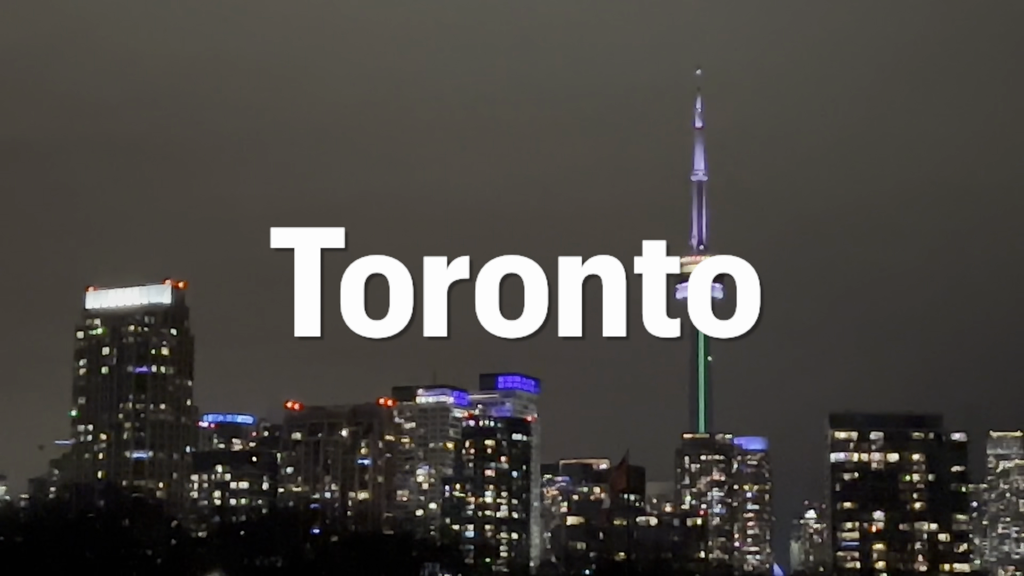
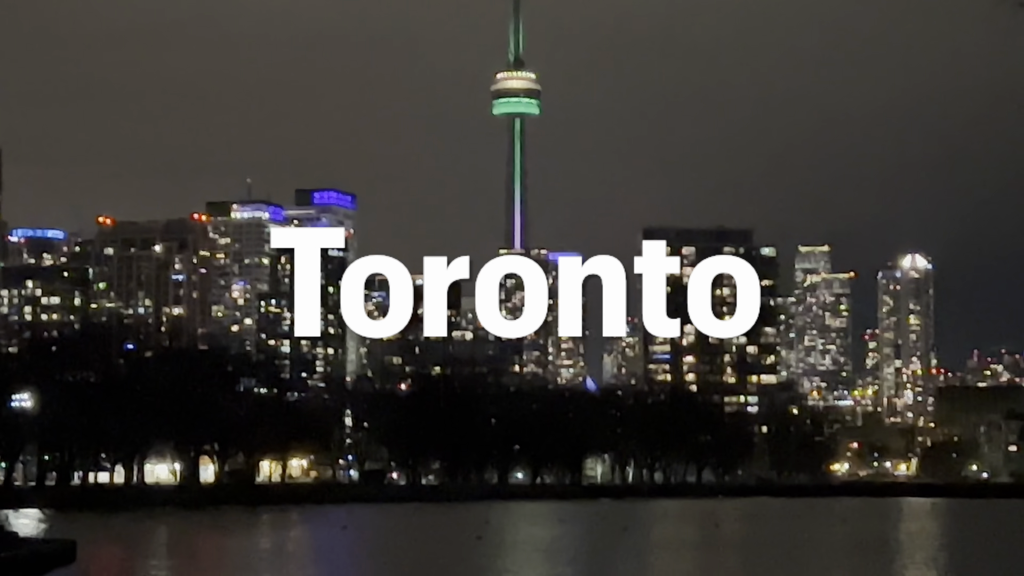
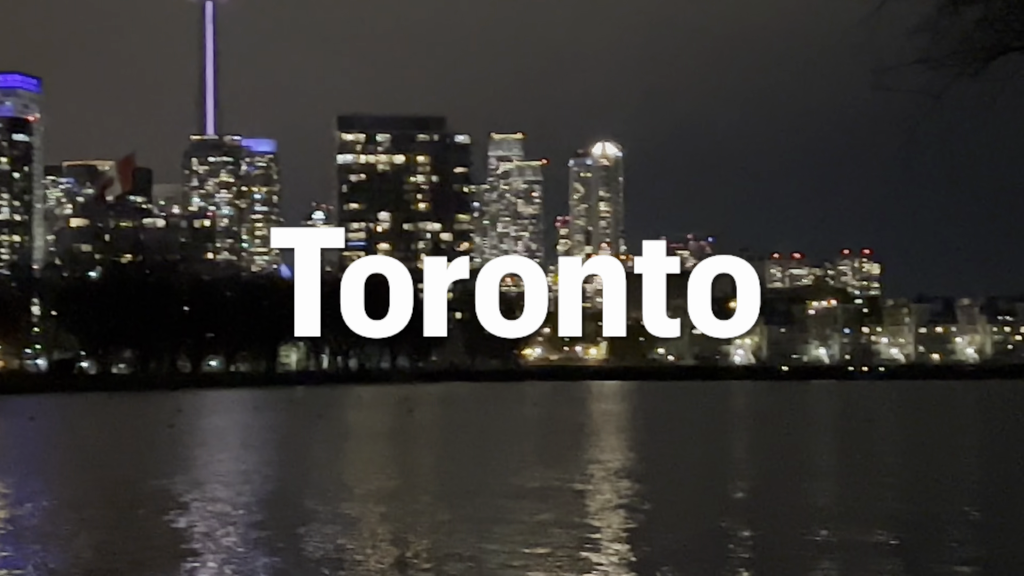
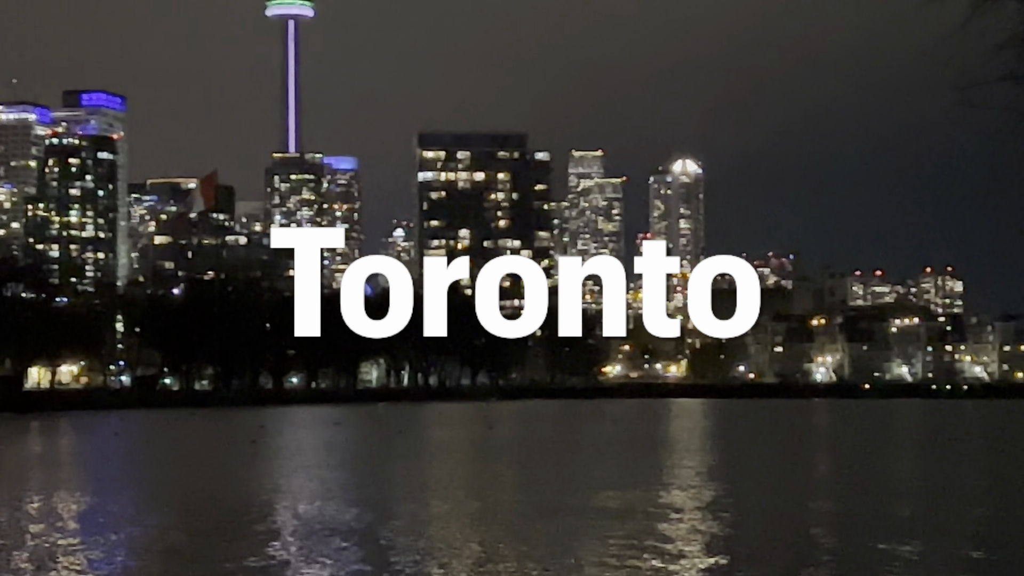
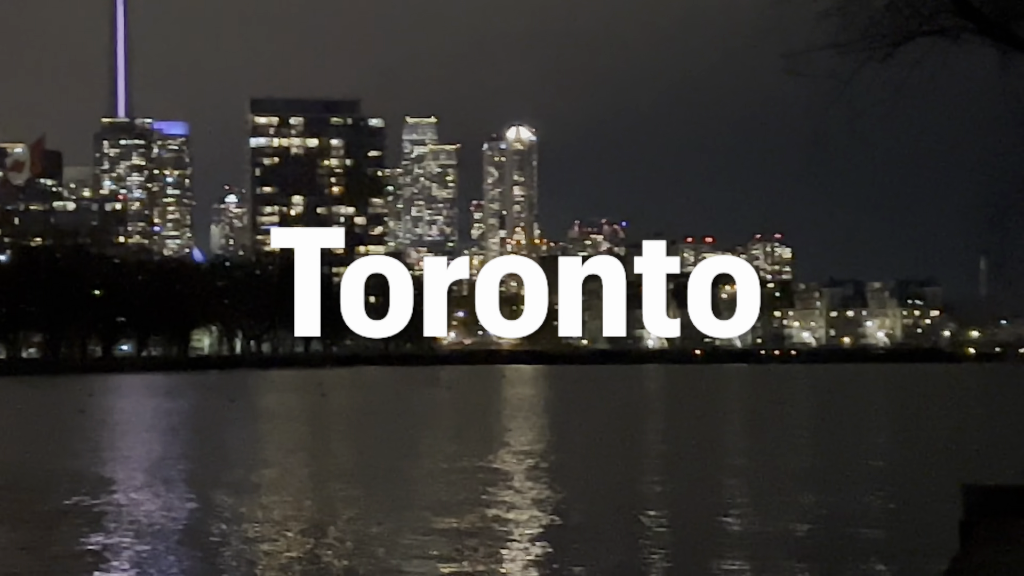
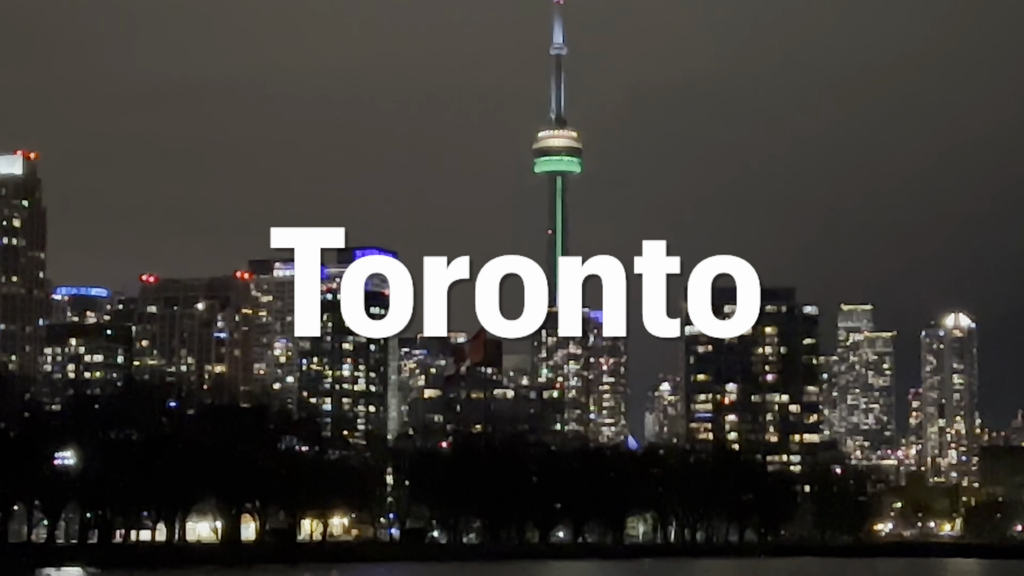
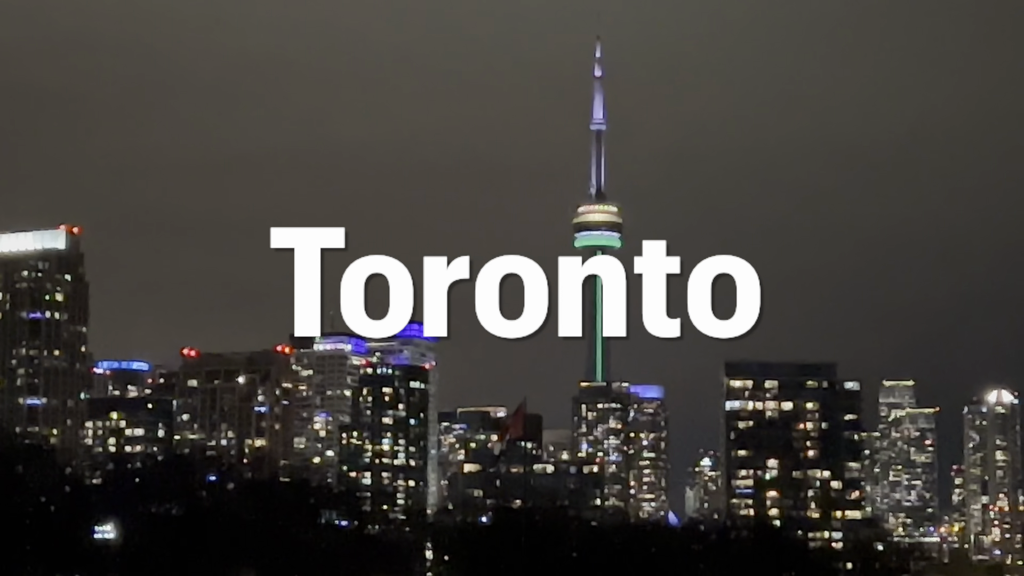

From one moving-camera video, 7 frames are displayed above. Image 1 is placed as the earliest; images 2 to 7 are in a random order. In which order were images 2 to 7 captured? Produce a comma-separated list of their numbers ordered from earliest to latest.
7, 6, 2, 4, 3, 5
